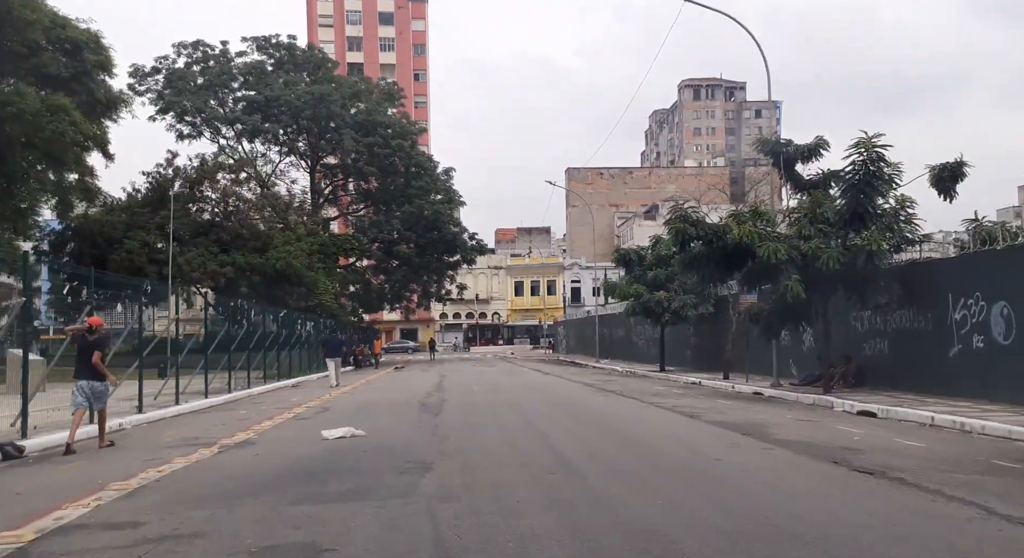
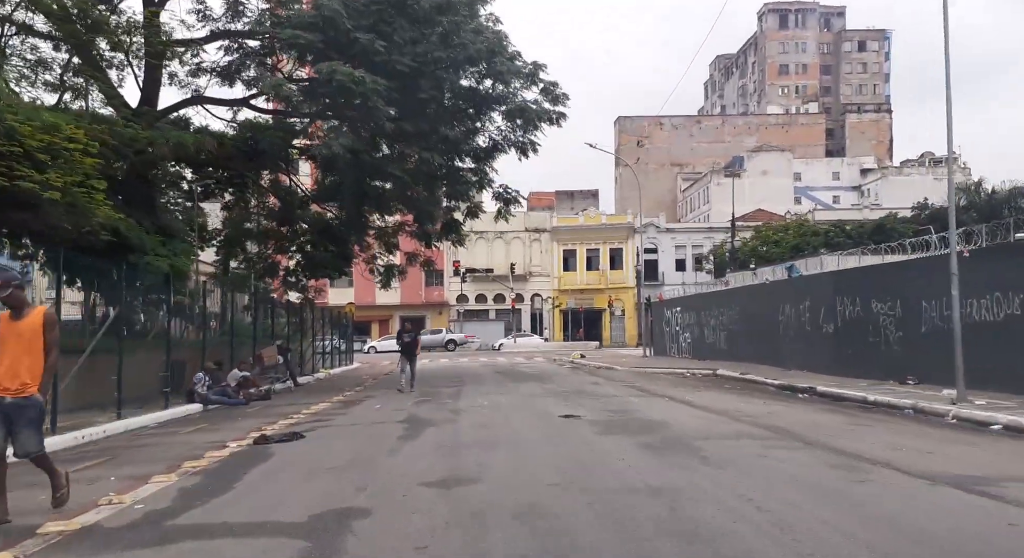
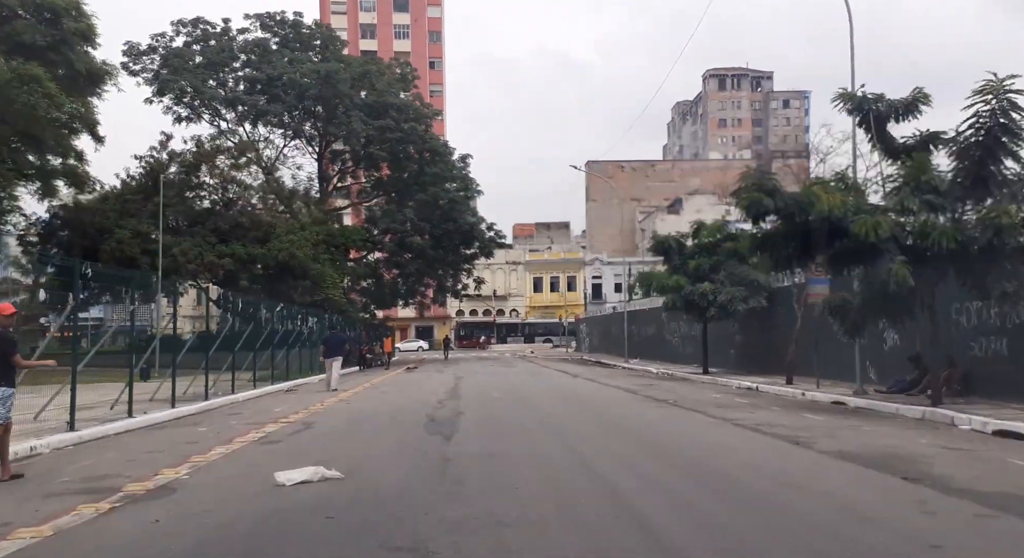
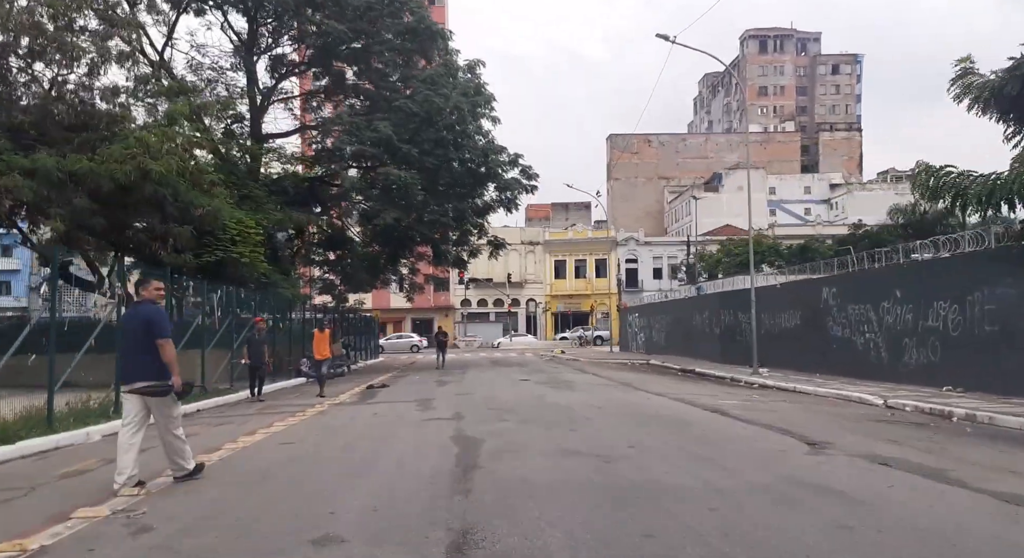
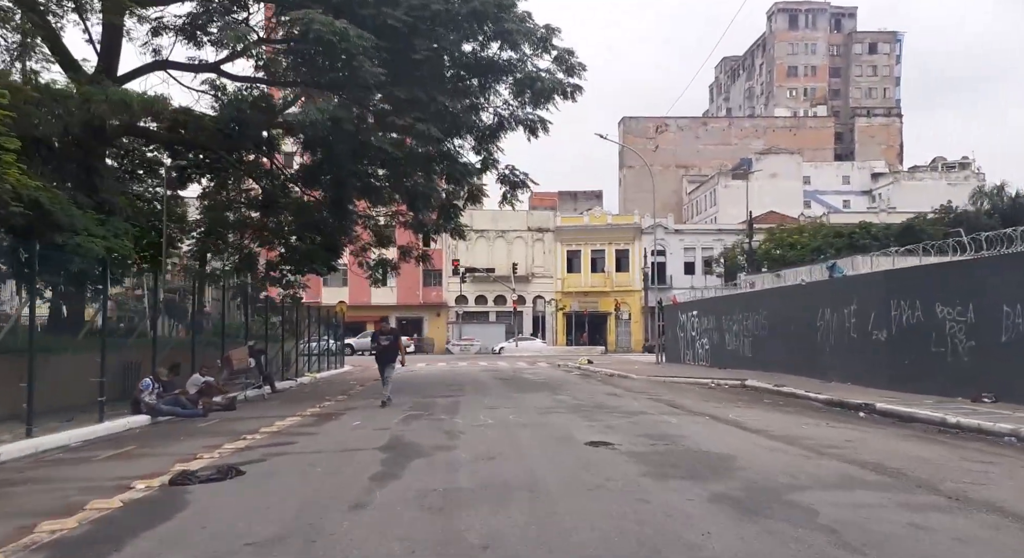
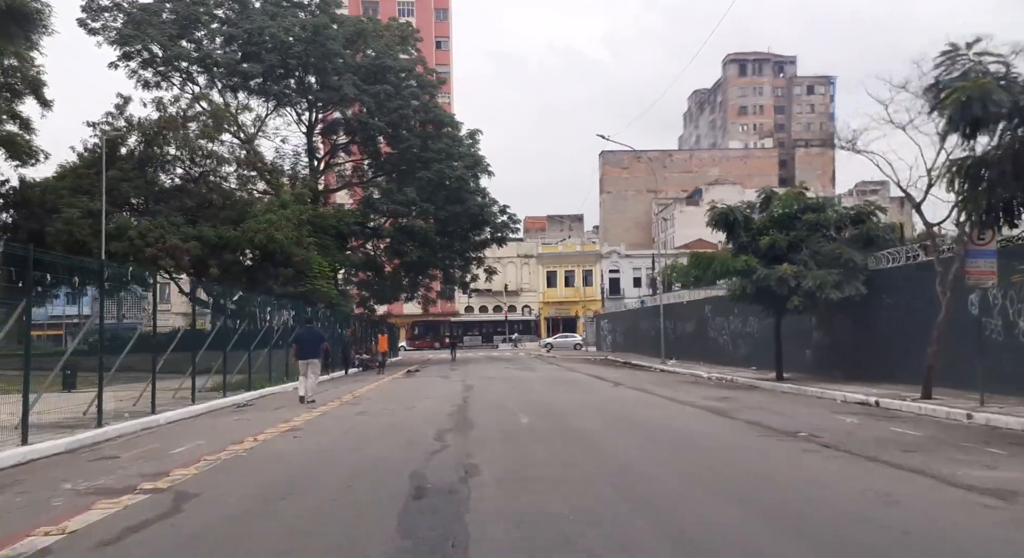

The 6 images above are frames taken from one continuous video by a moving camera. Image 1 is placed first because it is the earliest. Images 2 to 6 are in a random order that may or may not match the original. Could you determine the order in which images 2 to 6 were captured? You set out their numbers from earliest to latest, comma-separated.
3, 6, 4, 2, 5
